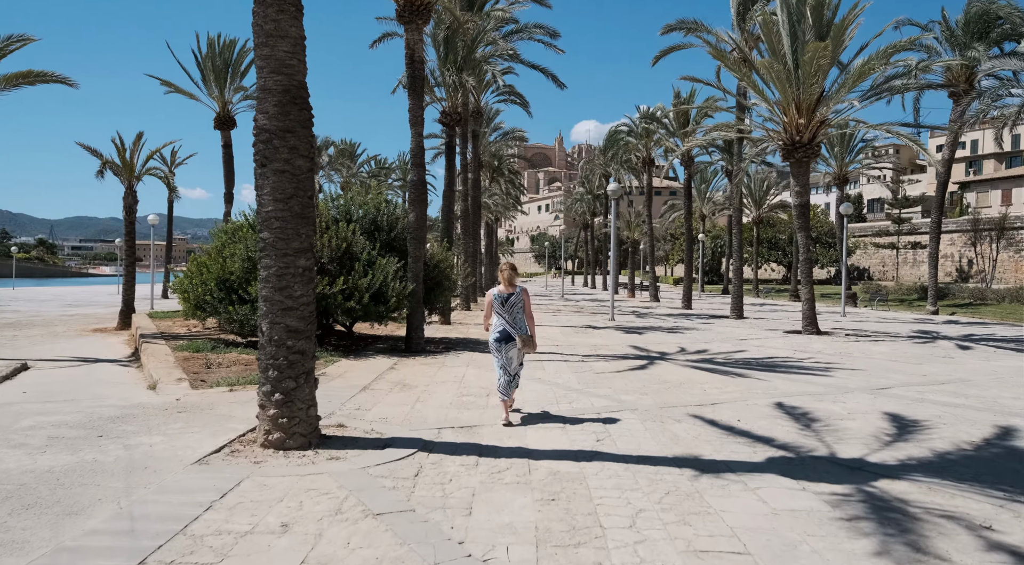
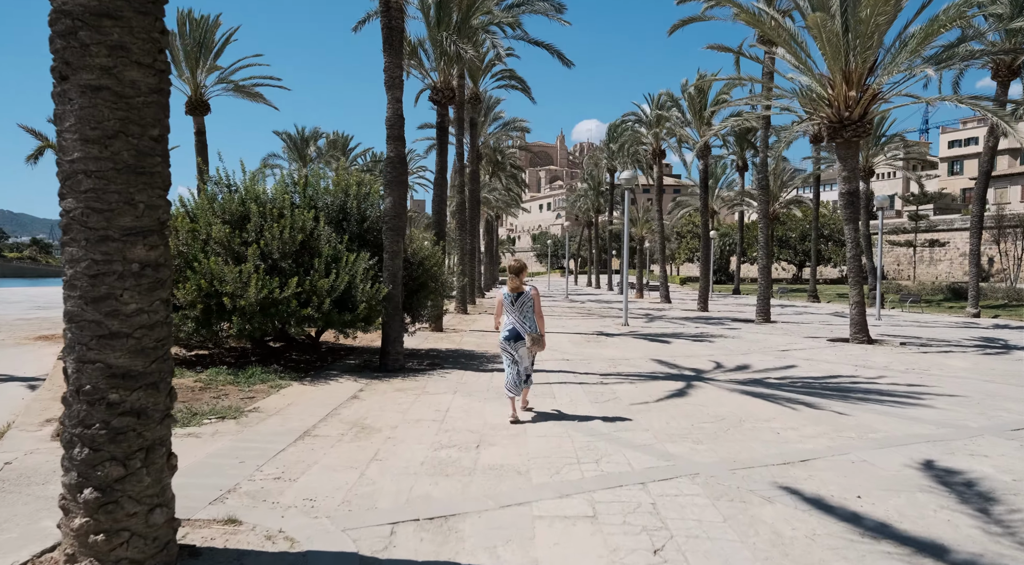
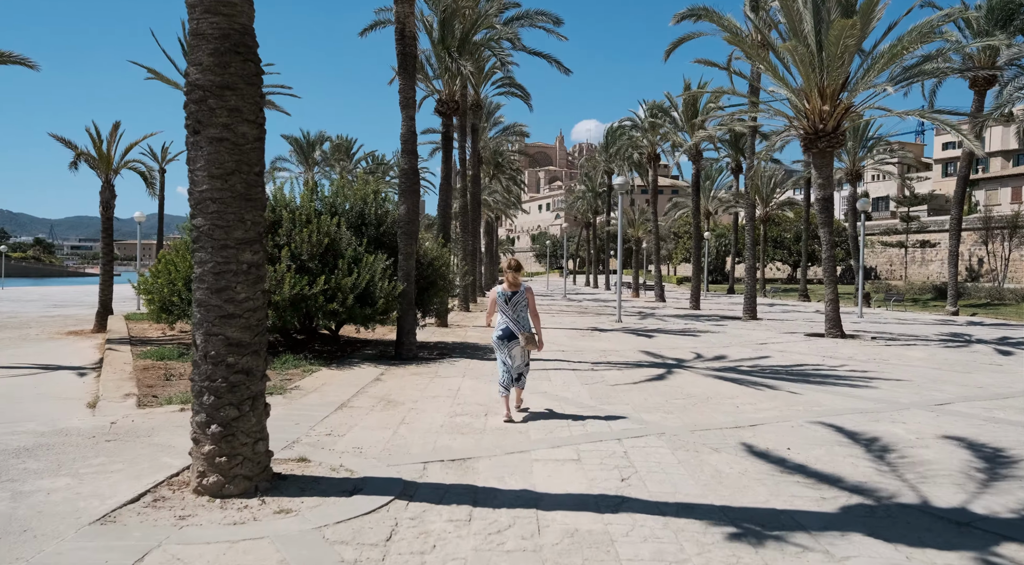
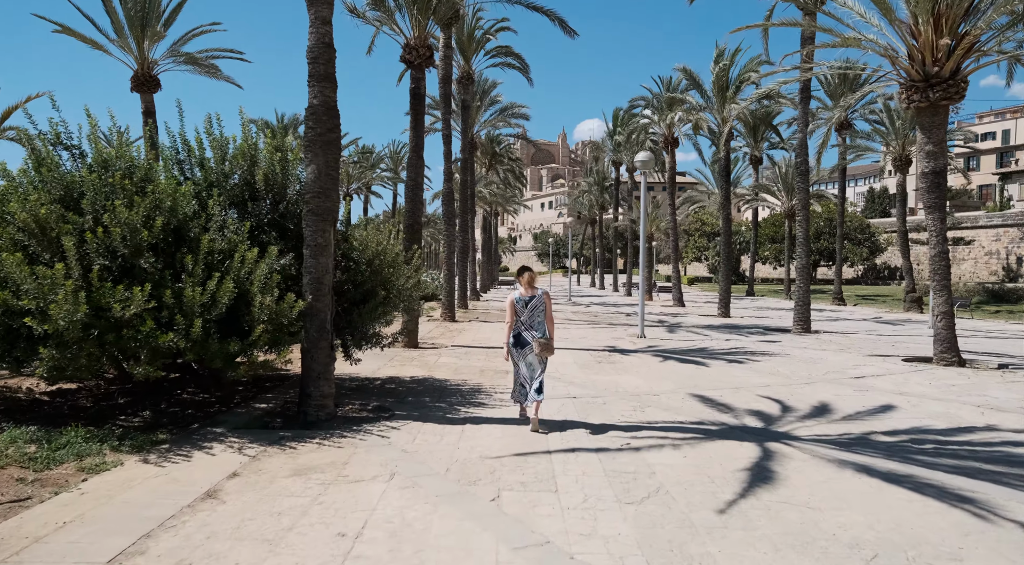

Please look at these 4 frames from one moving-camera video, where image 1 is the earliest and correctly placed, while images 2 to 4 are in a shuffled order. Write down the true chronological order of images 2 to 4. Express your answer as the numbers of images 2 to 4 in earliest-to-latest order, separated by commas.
3, 2, 4
